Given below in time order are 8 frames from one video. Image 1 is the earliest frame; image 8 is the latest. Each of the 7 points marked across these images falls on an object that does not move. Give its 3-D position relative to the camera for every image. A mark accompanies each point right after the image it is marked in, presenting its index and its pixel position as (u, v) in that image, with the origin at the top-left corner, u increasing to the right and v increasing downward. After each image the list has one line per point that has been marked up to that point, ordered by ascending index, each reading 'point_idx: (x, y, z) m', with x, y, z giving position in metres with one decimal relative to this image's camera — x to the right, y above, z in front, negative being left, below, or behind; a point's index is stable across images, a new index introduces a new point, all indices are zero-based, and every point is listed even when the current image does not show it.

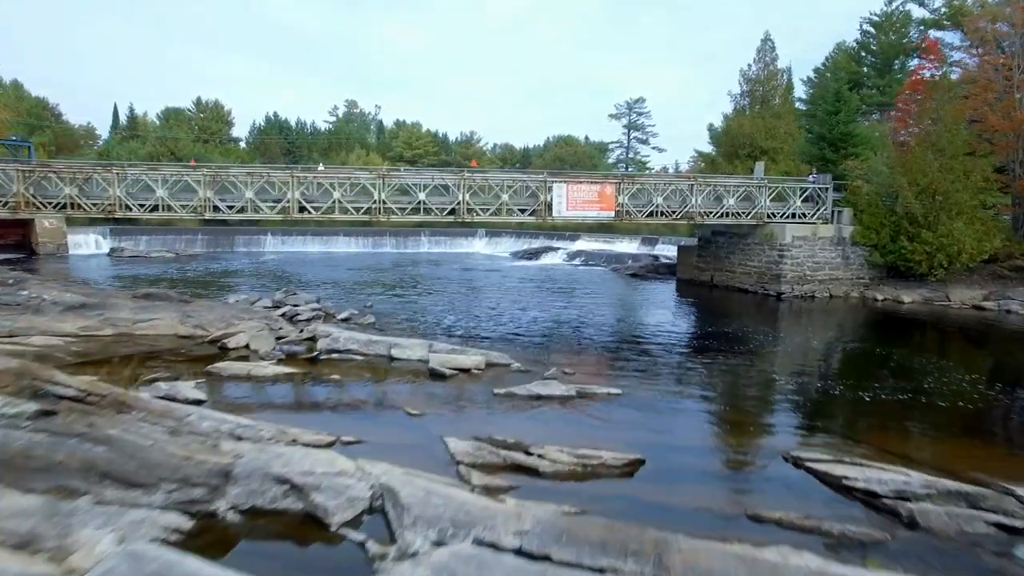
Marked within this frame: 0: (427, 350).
0: (-2.3, -1.8, +15.2) m
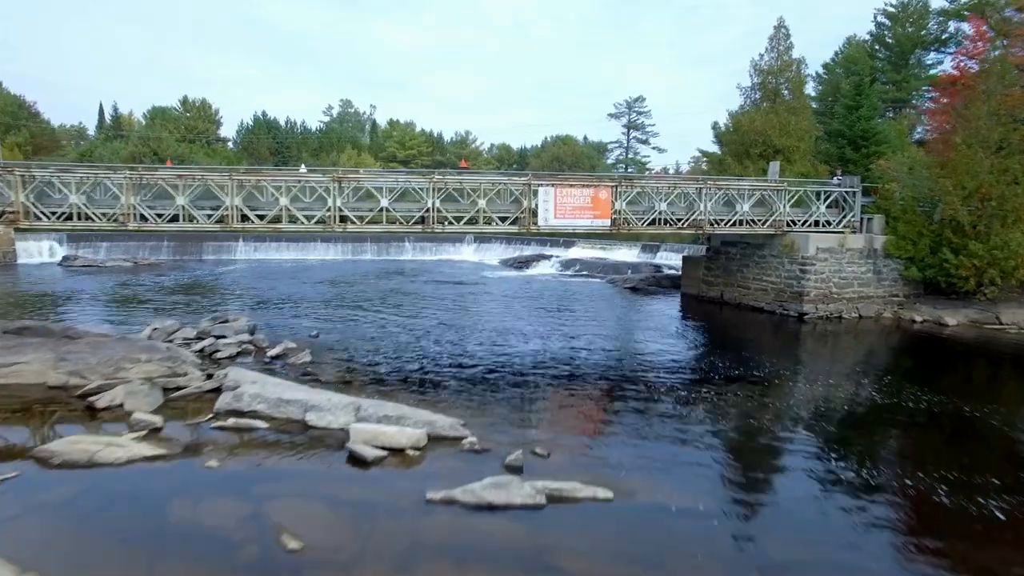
0: (-3.2, -2.6, +11.3) m
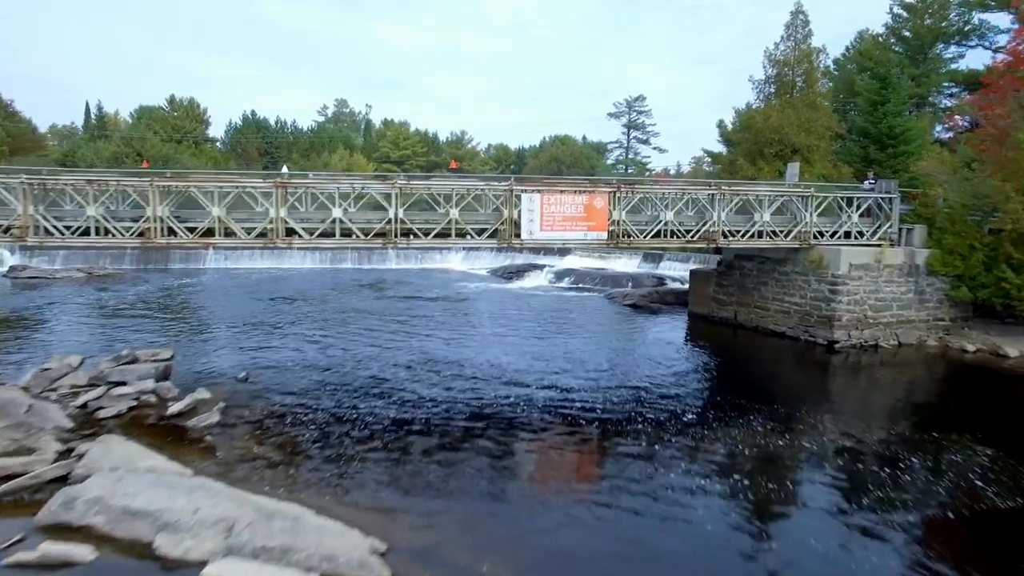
0: (-4.0, -3.5, +7.7) m
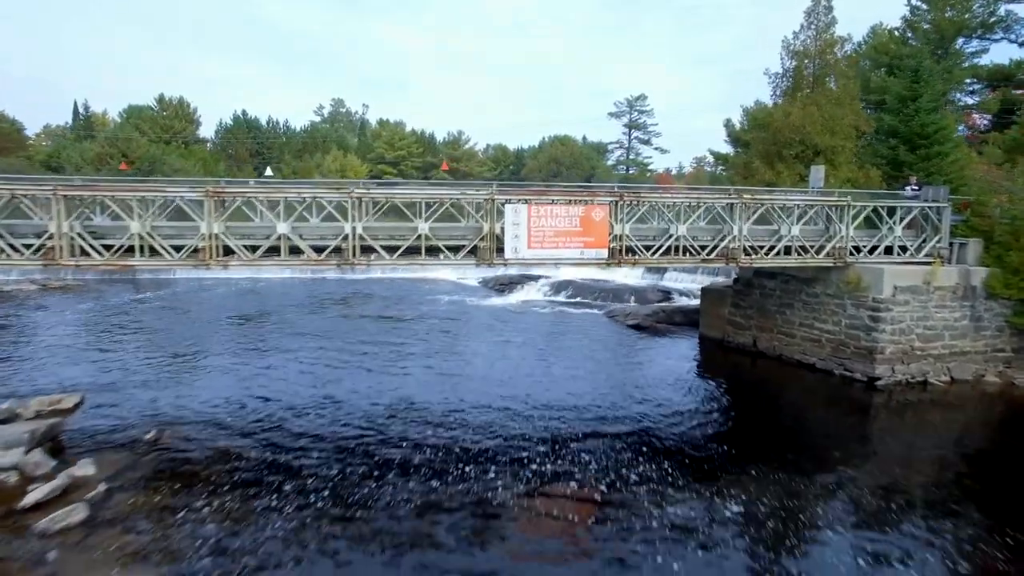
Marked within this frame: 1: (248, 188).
0: (-4.5, -4.3, +4.4) m
1: (-7.6, +2.9, +16.1) m
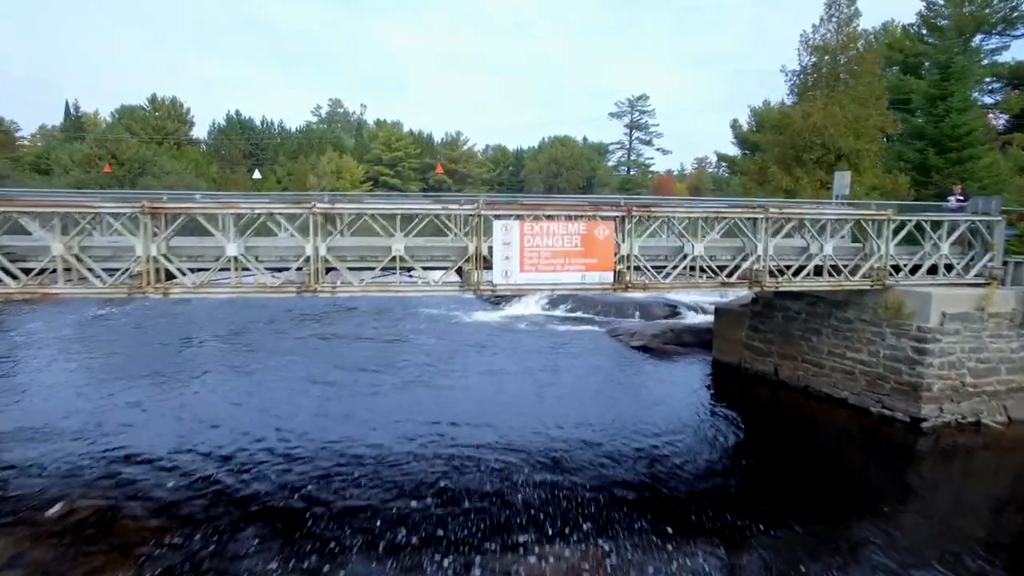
0: (-4.8, -5.1, +2.1) m
1: (-7.9, +2.1, +13.8) m
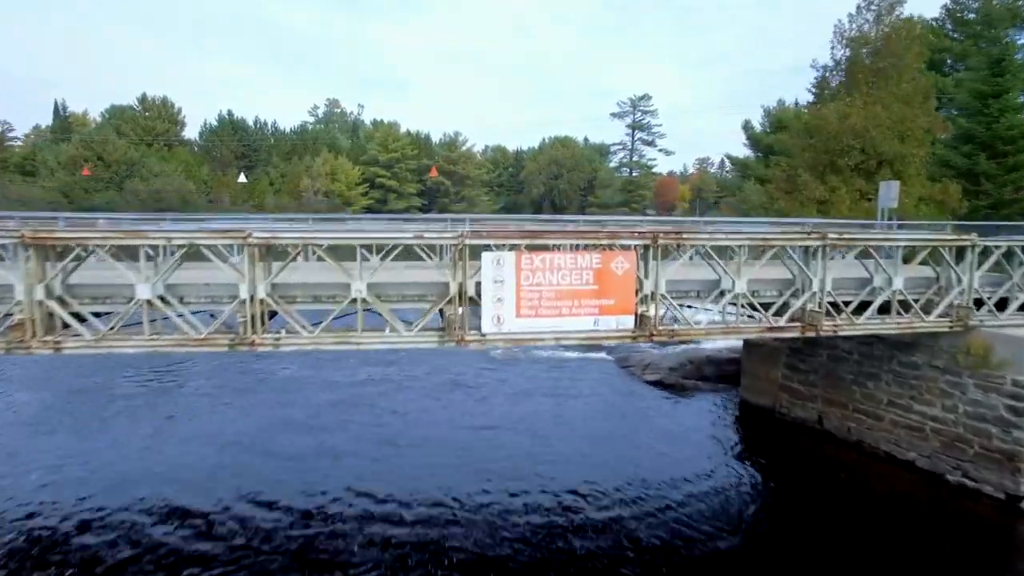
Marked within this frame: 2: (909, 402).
0: (-4.9, -6.1, -1.0) m
1: (-8.0, +1.1, +10.7) m
2: (+10.3, -2.9, +14.5) m
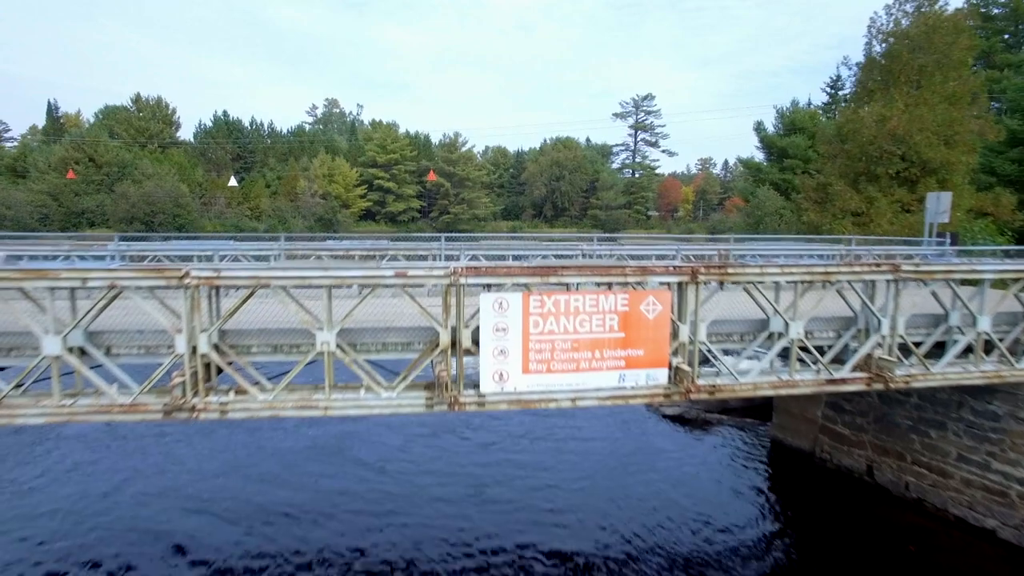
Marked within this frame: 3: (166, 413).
0: (-4.8, -6.9, -3.2) m
1: (-7.9, +0.3, +8.5) m
2: (+10.4, -3.7, +12.2) m
3: (-5.3, -1.9, +8.6) m
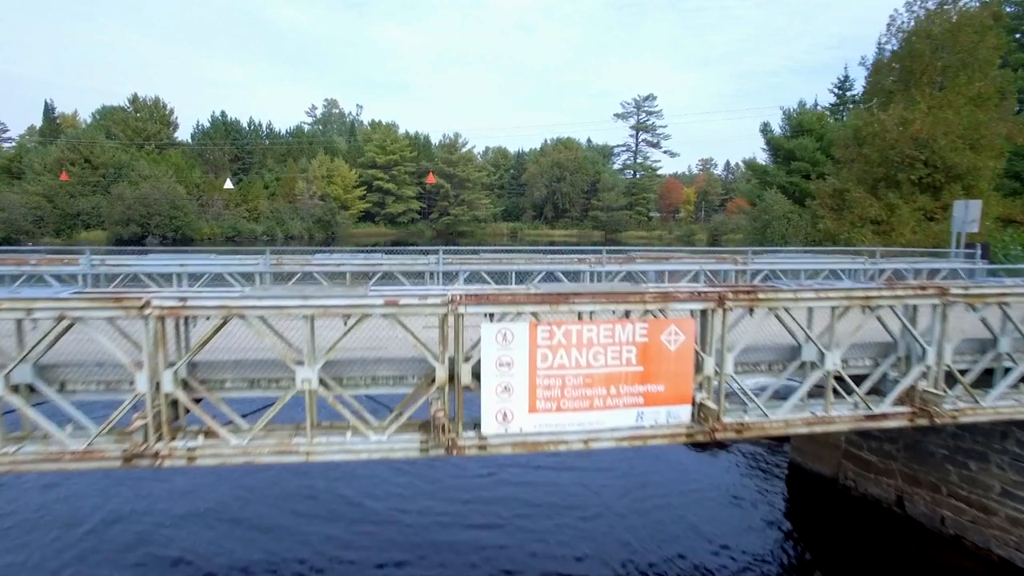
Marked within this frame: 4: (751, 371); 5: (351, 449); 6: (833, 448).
0: (-4.8, -7.3, -4.3) m
1: (-7.8, -0.1, +7.5) m
2: (+10.5, -4.1, +11.2) m
3: (-5.3, -2.3, +7.6) m
4: (+4.2, -1.4, +9.6) m
5: (-2.3, -2.3, +8.0) m
6: (+8.6, -4.3, +15.1) m
